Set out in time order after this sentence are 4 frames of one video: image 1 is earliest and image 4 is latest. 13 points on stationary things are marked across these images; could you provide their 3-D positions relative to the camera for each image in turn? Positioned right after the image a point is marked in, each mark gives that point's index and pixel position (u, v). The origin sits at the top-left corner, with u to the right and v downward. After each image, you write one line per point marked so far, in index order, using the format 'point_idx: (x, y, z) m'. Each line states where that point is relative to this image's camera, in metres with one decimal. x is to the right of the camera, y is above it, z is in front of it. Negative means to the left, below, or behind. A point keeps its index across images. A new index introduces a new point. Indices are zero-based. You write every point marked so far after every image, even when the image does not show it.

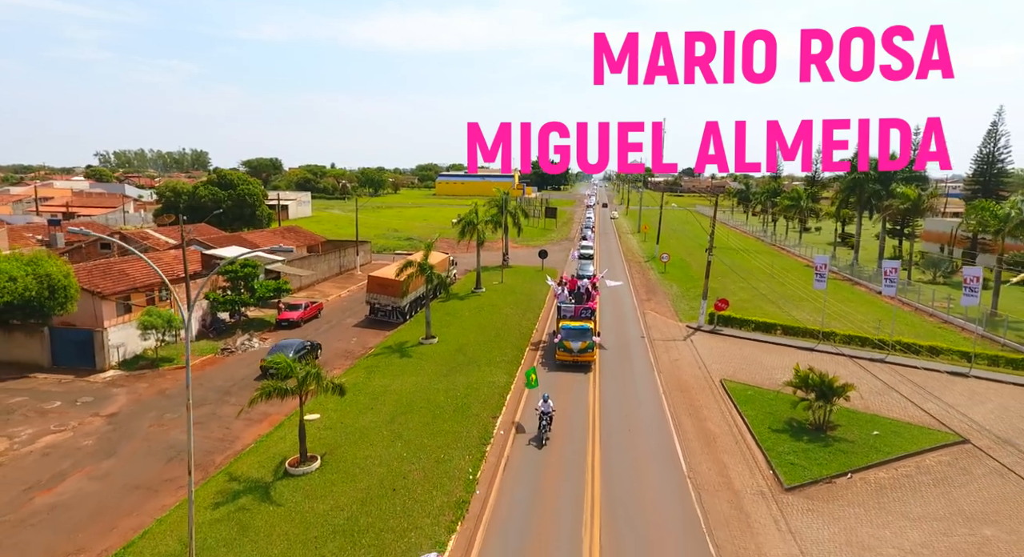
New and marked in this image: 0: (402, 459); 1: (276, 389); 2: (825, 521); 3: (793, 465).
0: (-3.2, -5.3, +18.1) m
1: (-6.7, -3.0, +17.7) m
2: (+8.0, -6.2, +15.7) m
3: (+8.4, -5.6, +18.3) m
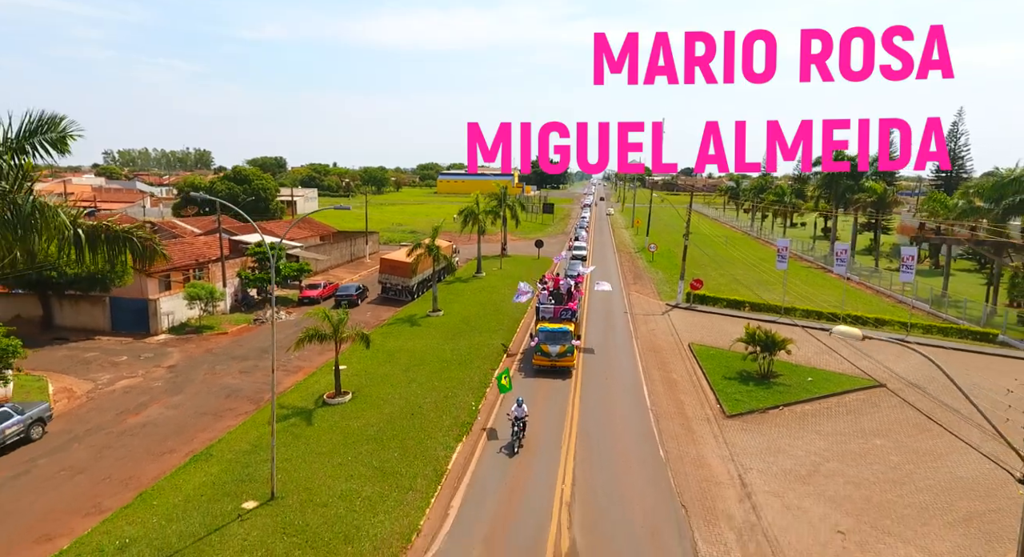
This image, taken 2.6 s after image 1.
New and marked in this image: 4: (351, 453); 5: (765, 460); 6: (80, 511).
0: (-3.4, -4.2, +22.2) m
1: (-6.9, -1.9, +21.9) m
2: (+7.8, -5.1, +19.8) m
3: (+8.2, -4.5, +22.4) m
4: (-4.7, -5.1, +17.8) m
5: (+7.4, -5.3, +18.1) m
6: (-10.6, -5.7, +15.1) m
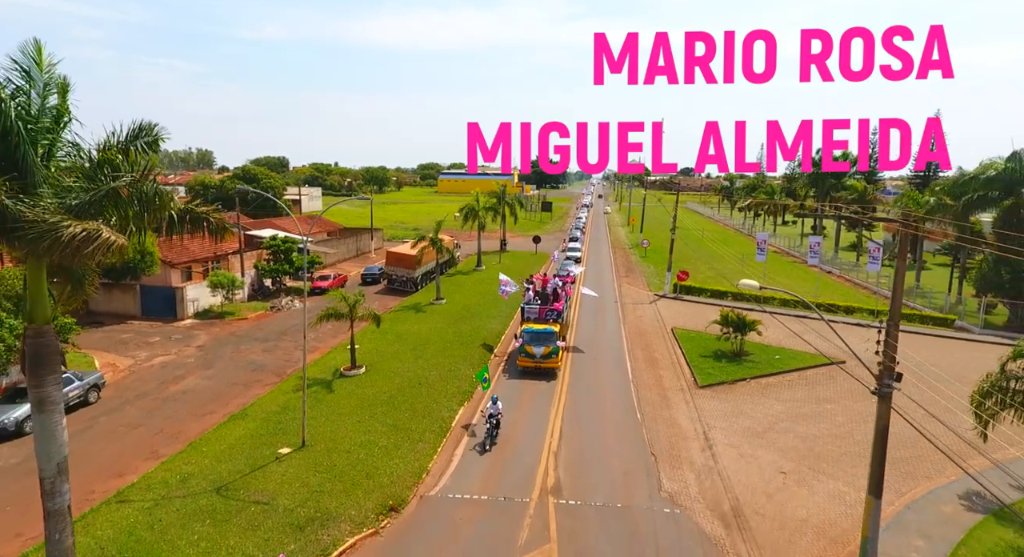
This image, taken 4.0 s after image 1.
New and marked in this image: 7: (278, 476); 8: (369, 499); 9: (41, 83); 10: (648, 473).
0: (-3.6, -3.7, +24.9) m
1: (-7.1, -1.4, +24.6) m
2: (+7.7, -4.5, +22.5) m
3: (+8.1, -3.9, +25.1) m
4: (-4.9, -4.5, +20.5) m
5: (+7.3, -4.8, +20.8) m
6: (-10.8, -5.2, +17.8) m
7: (-6.2, -5.2, +16.3) m
8: (-3.6, -5.6, +15.5) m
9: (-7.6, +3.2, +9.9) m
10: (+3.9, -5.5, +17.3) m
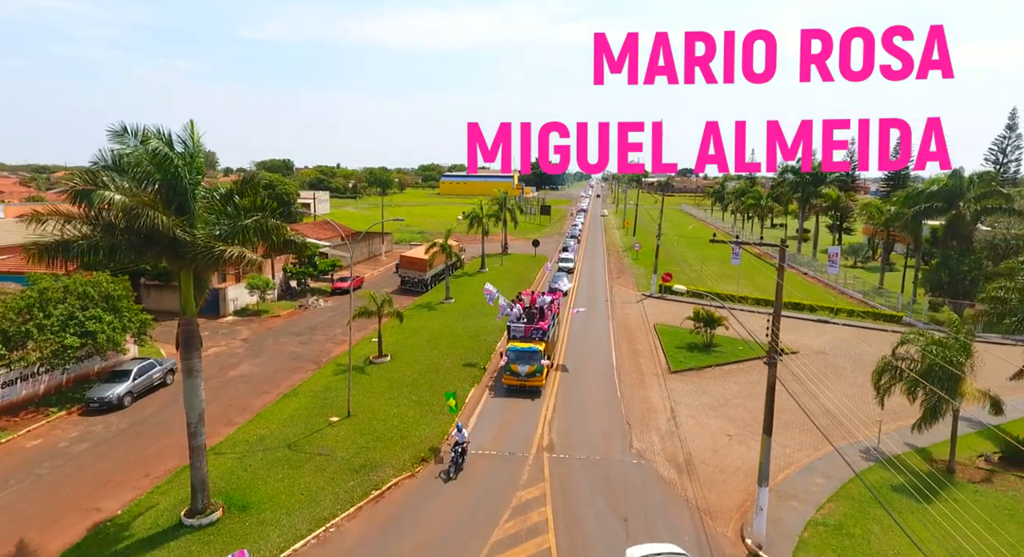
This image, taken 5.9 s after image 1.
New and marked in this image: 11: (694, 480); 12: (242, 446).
0: (-3.5, -3.8, +29.5) m
1: (-7.0, -1.5, +29.1) m
2: (+7.8, -4.6, +27.1) m
3: (+8.2, -4.0, +29.7) m
4: (-4.8, -4.6, +25.1) m
5: (+7.4, -4.9, +25.3) m
6: (-10.7, -5.3, +22.4) m
7: (-6.1, -5.4, +20.8) m
8: (-3.5, -5.7, +20.0) m
9: (-7.5, +3.1, +14.5) m
10: (+4.0, -5.6, +21.9) m
11: (+5.6, -6.2, +18.7) m
12: (-8.8, -5.5, +20.0) m
